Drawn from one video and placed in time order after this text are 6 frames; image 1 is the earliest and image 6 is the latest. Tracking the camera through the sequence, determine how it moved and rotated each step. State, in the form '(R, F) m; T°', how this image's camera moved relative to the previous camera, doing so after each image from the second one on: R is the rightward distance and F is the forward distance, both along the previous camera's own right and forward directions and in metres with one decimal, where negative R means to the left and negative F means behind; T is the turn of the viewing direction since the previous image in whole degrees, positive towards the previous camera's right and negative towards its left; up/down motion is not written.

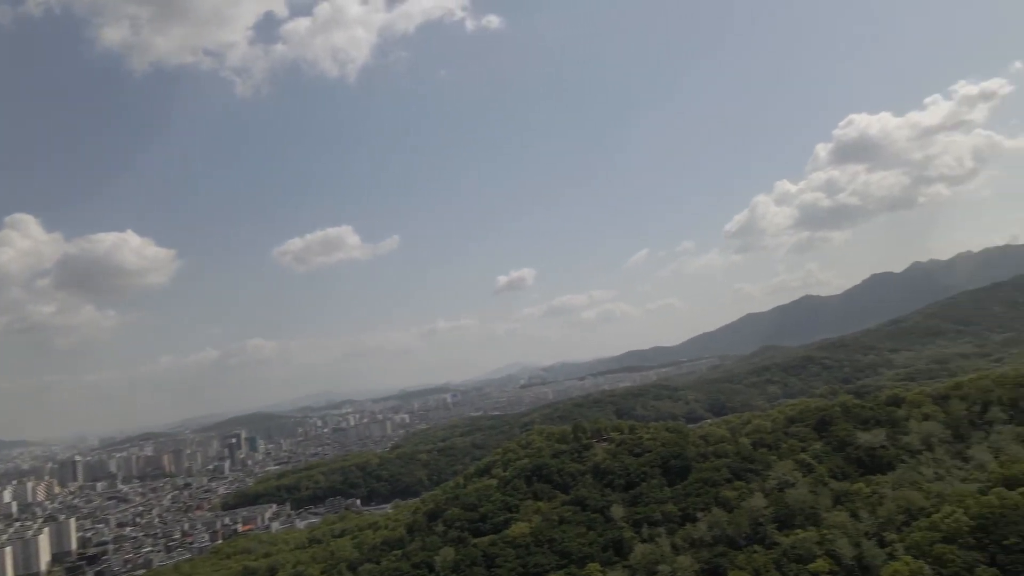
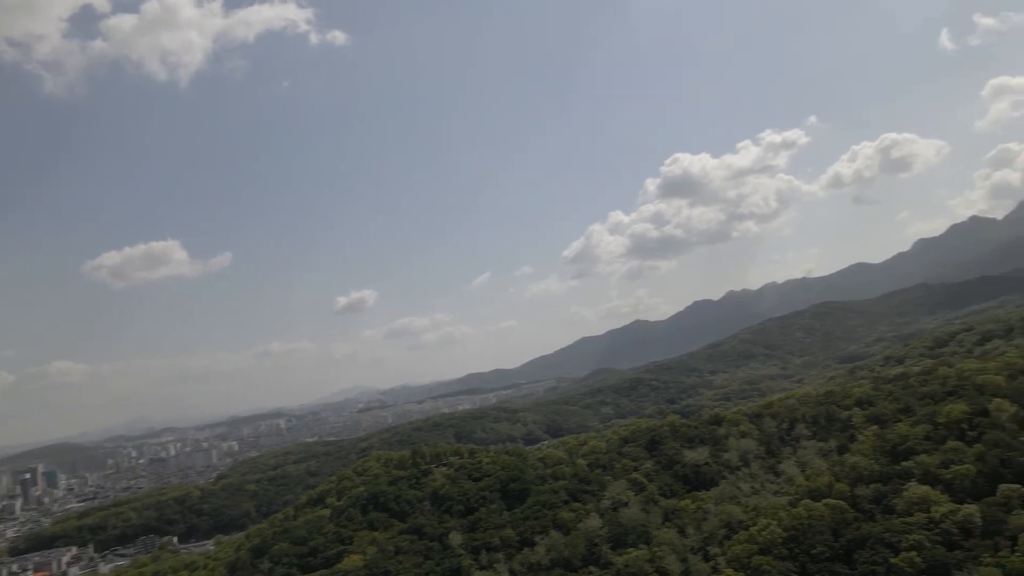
(0.0, +0.4) m; +12°
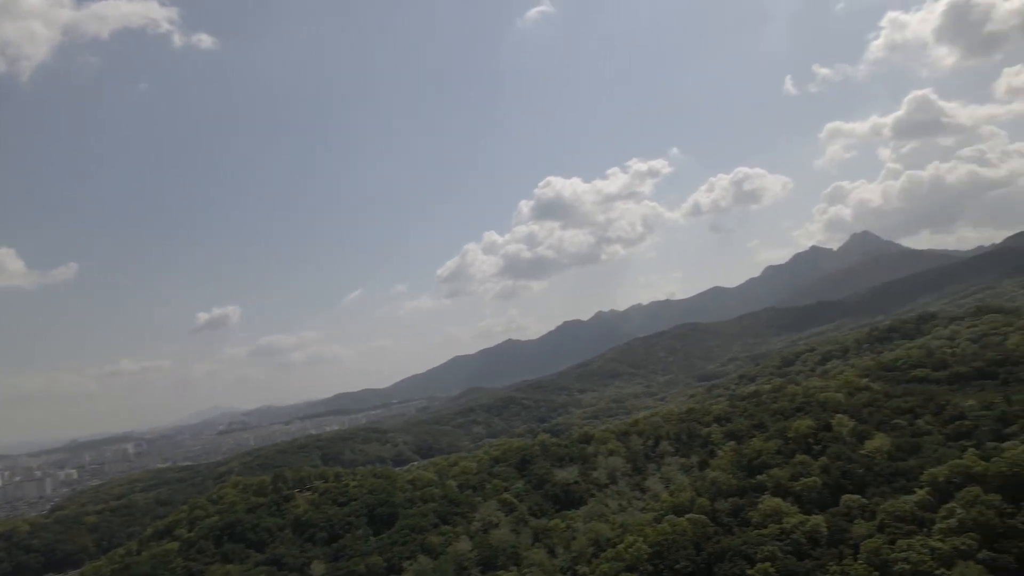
(0.0, +0.3) m; +10°
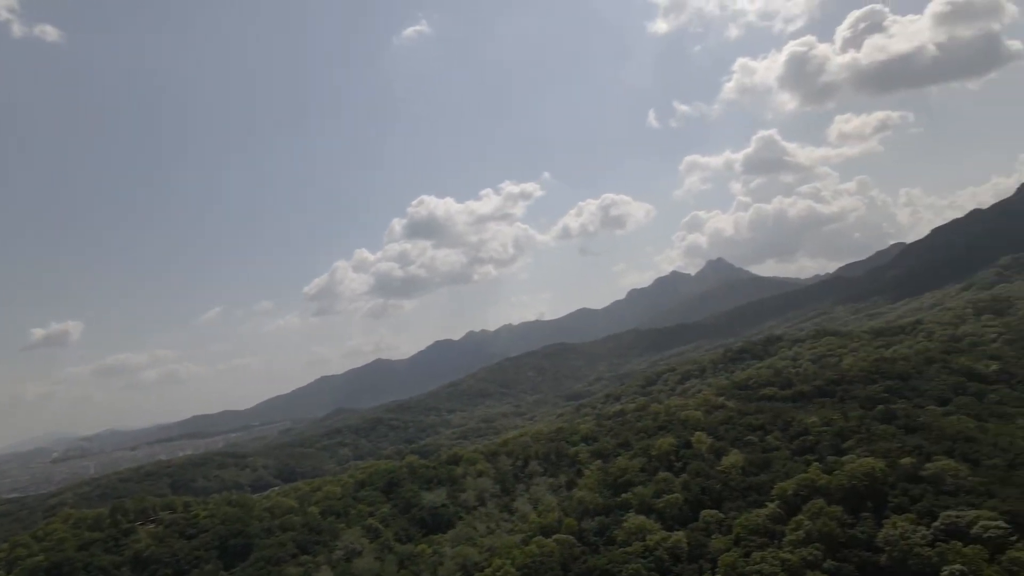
(0.0, +0.3) m; +10°
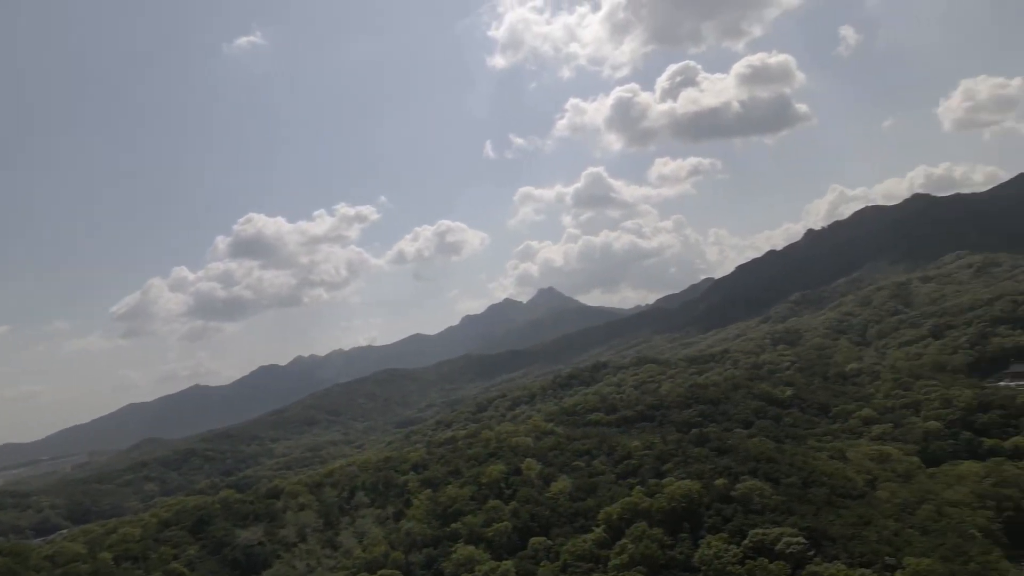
(0.0, +0.4) m; +13°
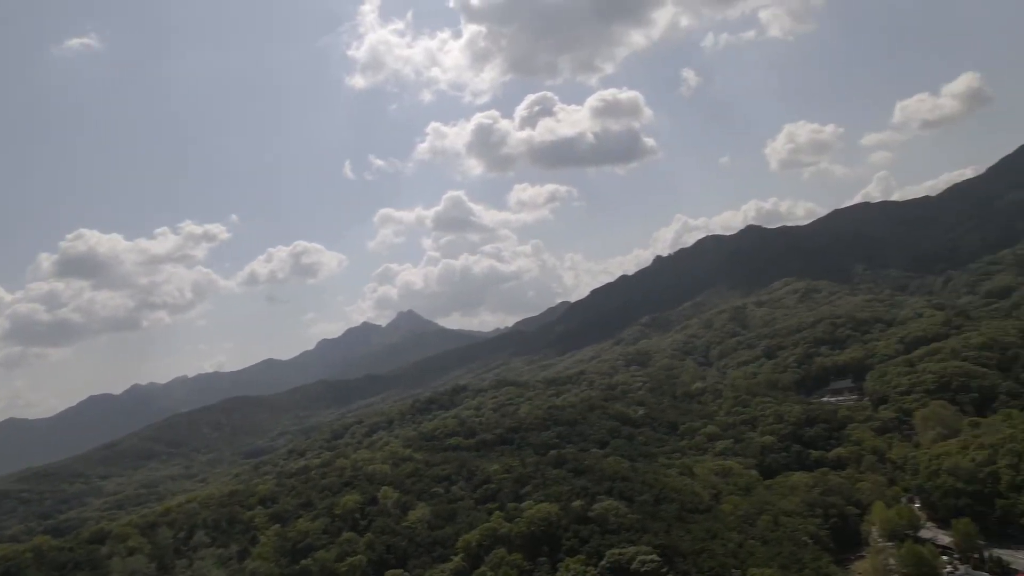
(0.0, +0.3) m; +11°
